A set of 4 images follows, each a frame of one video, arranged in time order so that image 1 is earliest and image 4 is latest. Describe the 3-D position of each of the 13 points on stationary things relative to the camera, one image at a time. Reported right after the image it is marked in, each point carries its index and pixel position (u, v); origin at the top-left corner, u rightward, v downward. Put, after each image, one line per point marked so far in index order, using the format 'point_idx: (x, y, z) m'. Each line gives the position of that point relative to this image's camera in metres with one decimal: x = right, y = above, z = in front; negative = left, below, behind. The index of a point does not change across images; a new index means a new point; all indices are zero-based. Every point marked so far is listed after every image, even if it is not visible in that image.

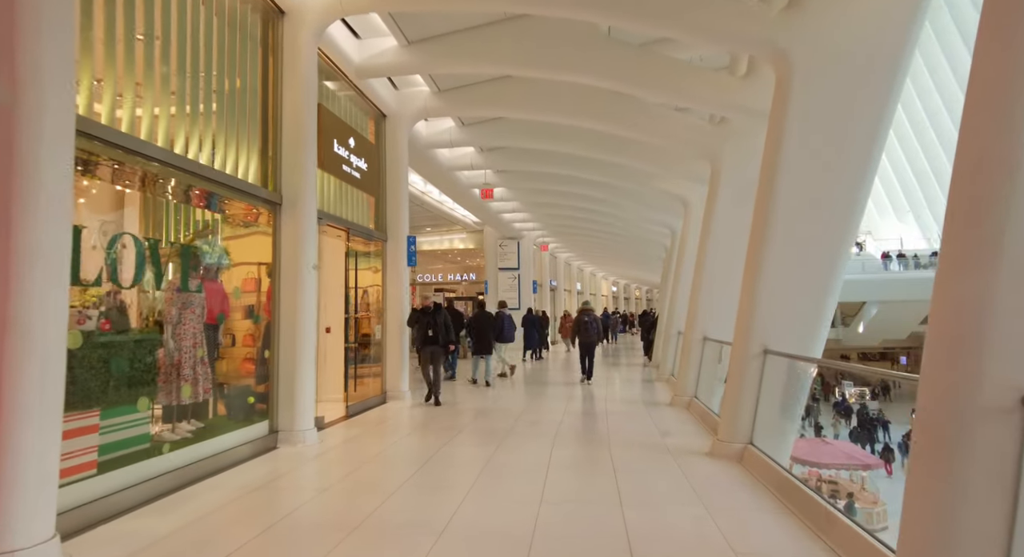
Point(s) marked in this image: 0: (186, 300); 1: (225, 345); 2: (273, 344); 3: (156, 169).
0: (-2.7, -0.2, +5.0) m
1: (-2.6, -0.6, +5.6) m
2: (-2.4, -0.7, +6.2) m
3: (-2.7, +0.8, +4.7) m
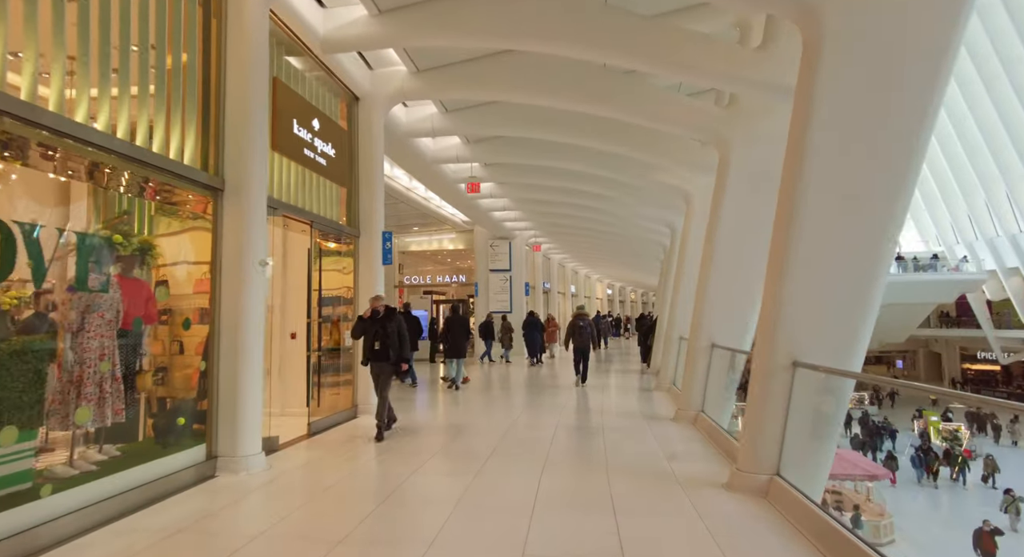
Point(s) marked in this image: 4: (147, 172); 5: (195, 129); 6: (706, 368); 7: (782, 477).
0: (-2.8, -0.2, +4.1) m
1: (-2.8, -0.6, +4.7) m
2: (-2.6, -0.6, +5.2) m
3: (-2.9, +0.9, +3.8) m
4: (-2.8, +0.8, +4.6) m
5: (-2.7, +1.3, +5.3) m
6: (+2.5, -1.2, +7.9) m
7: (+2.0, -1.5, +4.5) m
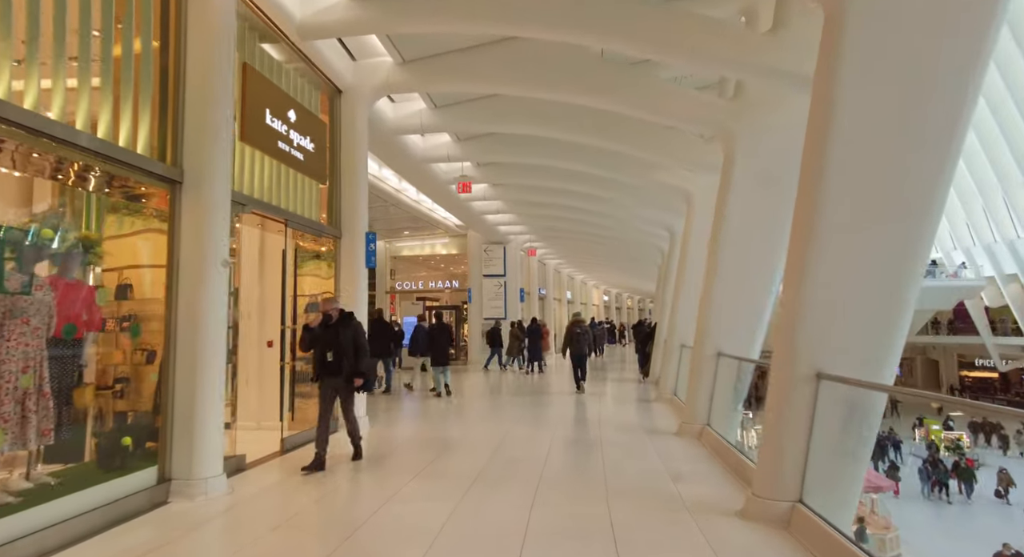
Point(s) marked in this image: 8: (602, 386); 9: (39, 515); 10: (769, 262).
0: (-2.9, -0.2, +3.6) m
1: (-2.9, -0.6, +4.2) m
2: (-2.7, -0.7, +4.7) m
3: (-2.9, +0.9, +3.3) m
4: (-2.8, +0.8, +4.1) m
5: (-2.8, +1.3, +4.7) m
6: (+2.4, -1.2, +7.3) m
7: (+1.9, -1.5, +4.0) m
8: (+2.0, -2.4, +13.3) m
9: (-2.8, -1.4, +3.7) m
10: (+3.0, +0.2, +7.2) m
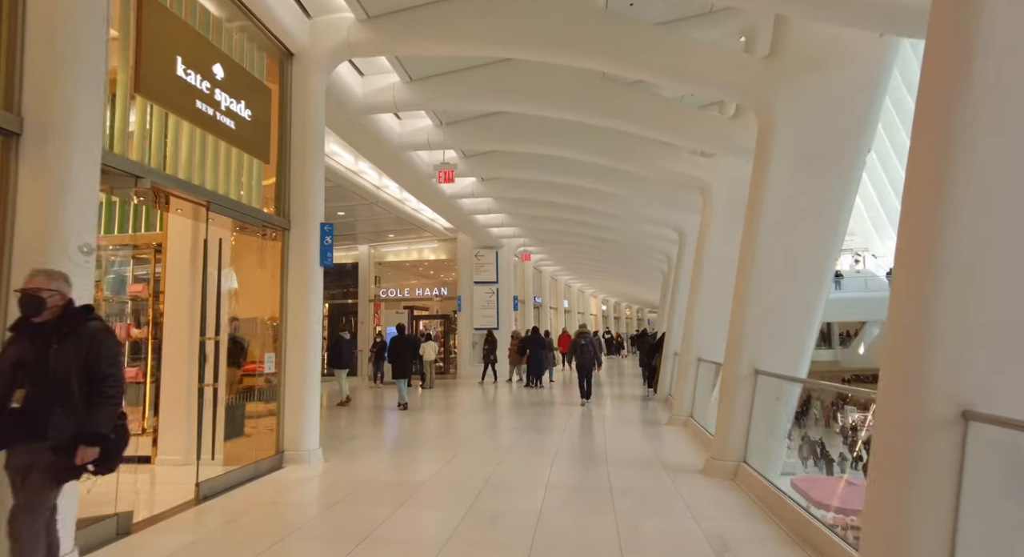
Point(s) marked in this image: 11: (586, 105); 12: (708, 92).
0: (-3.0, -0.1, +2.2) m
1: (-3.0, -0.5, +2.8) m
2: (-2.8, -0.6, +3.3) m
3: (-3.0, +0.9, +1.9) m
4: (-3.0, +0.8, +2.7) m
5: (-2.9, +1.3, +3.4) m
6: (+2.3, -1.2, +5.9) m
7: (+1.8, -1.4, +2.6) m
8: (+1.8, -2.5, +11.9) m
9: (-3.0, -1.3, +2.2) m
10: (+2.9, +0.2, +5.8) m
11: (+0.9, +2.2, +7.7) m
12: (+2.0, +1.9, +6.2) m
